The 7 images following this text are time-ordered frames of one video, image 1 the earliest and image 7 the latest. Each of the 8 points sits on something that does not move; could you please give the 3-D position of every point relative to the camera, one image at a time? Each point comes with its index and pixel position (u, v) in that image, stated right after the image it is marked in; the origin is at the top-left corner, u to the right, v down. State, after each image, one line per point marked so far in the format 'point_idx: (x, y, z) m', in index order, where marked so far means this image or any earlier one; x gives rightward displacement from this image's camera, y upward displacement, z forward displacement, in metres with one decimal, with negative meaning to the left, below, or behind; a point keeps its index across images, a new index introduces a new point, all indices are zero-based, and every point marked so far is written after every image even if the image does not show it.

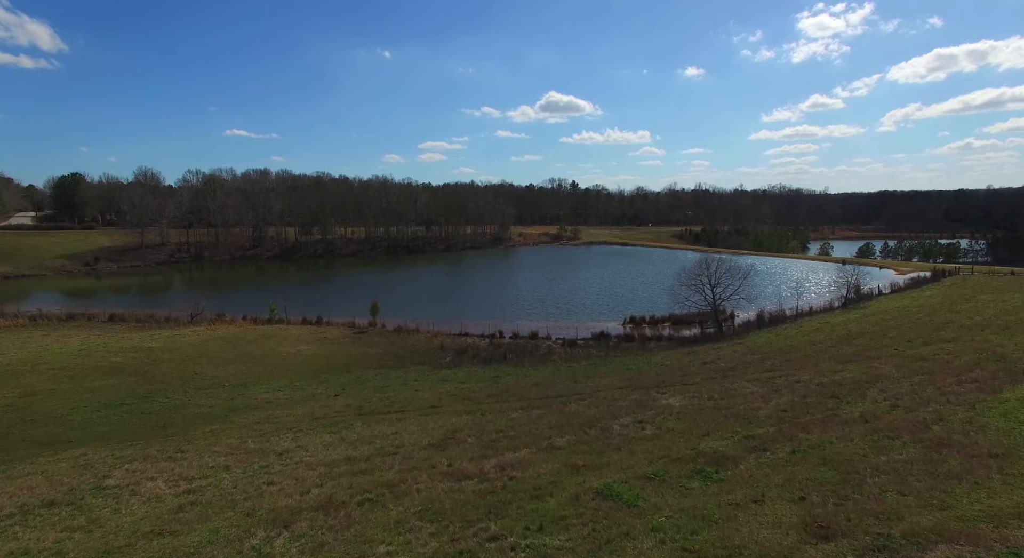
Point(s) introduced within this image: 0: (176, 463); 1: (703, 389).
0: (-6.9, -3.8, +10.7) m
1: (+5.7, -3.3, +15.6) m
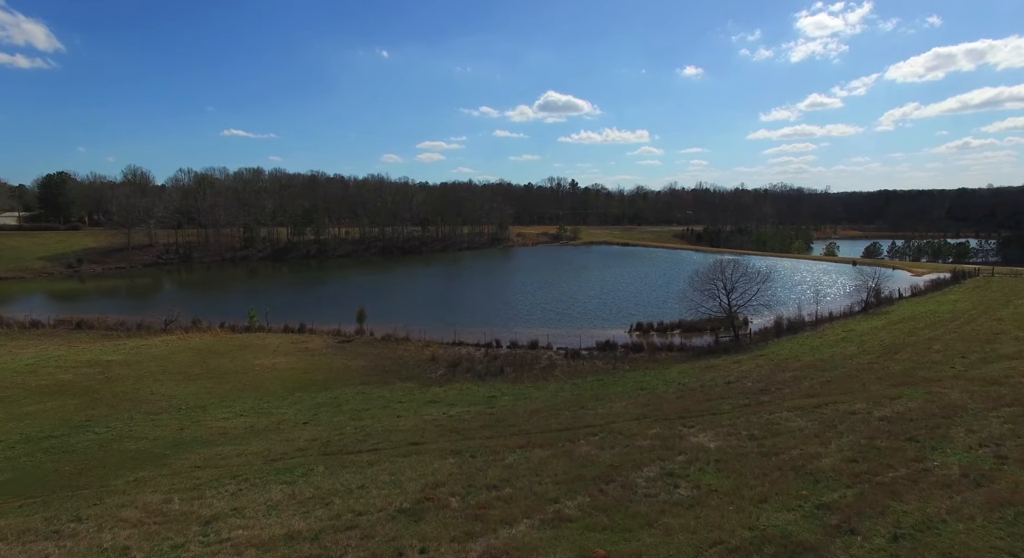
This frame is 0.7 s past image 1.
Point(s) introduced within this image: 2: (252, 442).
0: (-7.0, -4.1, +8.0) m
1: (+5.6, -3.6, +13.0) m
2: (-7.1, -4.4, +14.2) m
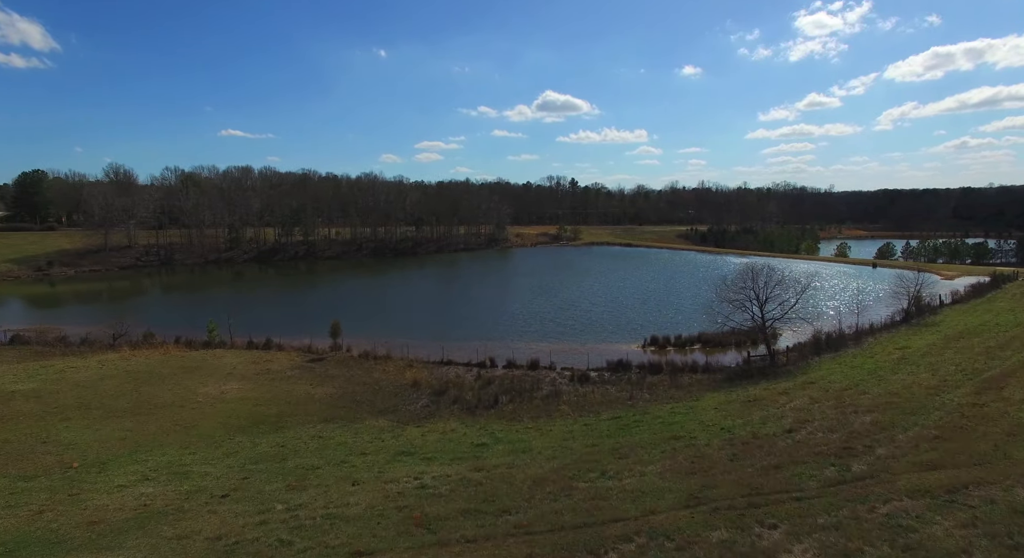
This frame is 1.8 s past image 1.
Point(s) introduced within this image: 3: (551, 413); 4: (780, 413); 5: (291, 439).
0: (-7.1, -4.5, +3.6) m
1: (+5.5, -4.1, +8.6) m
2: (-7.2, -4.9, +9.7) m
3: (+1.5, -5.0, +19.7) m
4: (+8.5, -4.2, +16.7) m
5: (-7.3, -5.2, +17.3) m
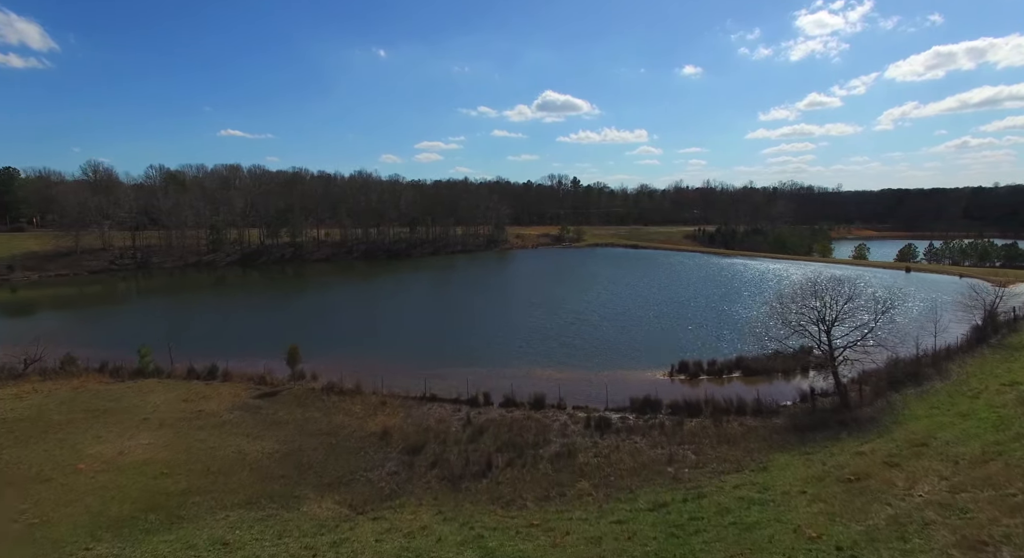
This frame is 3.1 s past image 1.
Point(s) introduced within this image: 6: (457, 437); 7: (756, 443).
0: (-7.1, -5.2, -2.1) m
1: (+5.5, -4.7, +2.9) m
2: (-7.3, -5.6, +4.1) m
3: (+1.4, -5.7, +14.0) m
4: (+8.5, -4.9, +11.1) m
5: (-7.4, -5.9, +11.6) m
6: (-2.0, -5.6, +18.5) m
7: (+8.1, -5.4, +17.3) m
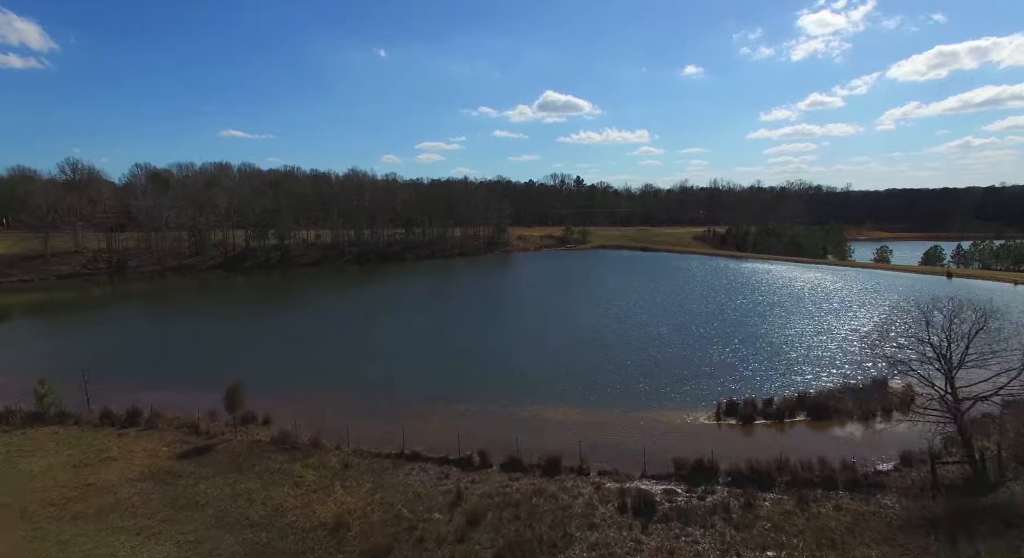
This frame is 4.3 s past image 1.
0: (-7.0, -5.9, -7.7) m
1: (+5.6, -5.4, -2.7) m
2: (-7.1, -6.2, -1.5) m
3: (+1.6, -6.4, +8.4) m
4: (+8.7, -5.6, +5.5) m
5: (-7.2, -6.6, +6.0) m
6: (-1.8, -6.3, +12.9) m
7: (+8.3, -6.1, +11.7) m
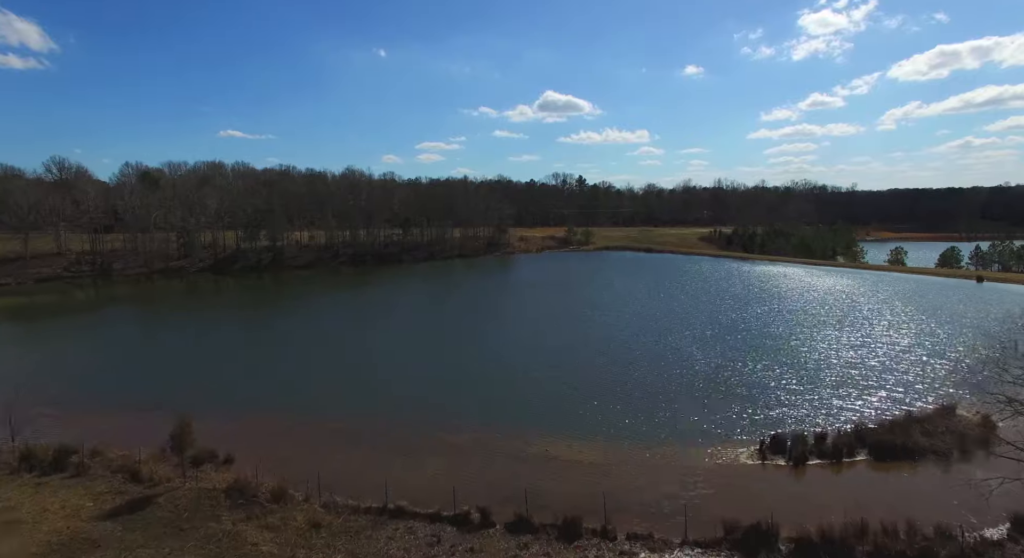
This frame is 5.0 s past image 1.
0: (-6.8, -6.3, -11.0) m
1: (+5.8, -5.8, -6.0) m
2: (-6.9, -6.7, -4.9) m
3: (+1.8, -6.8, +5.1) m
4: (+8.8, -6.0, +2.1) m
5: (-7.0, -7.0, +2.7) m
6: (-1.6, -6.7, +9.6) m
7: (+8.5, -6.5, +8.3) m
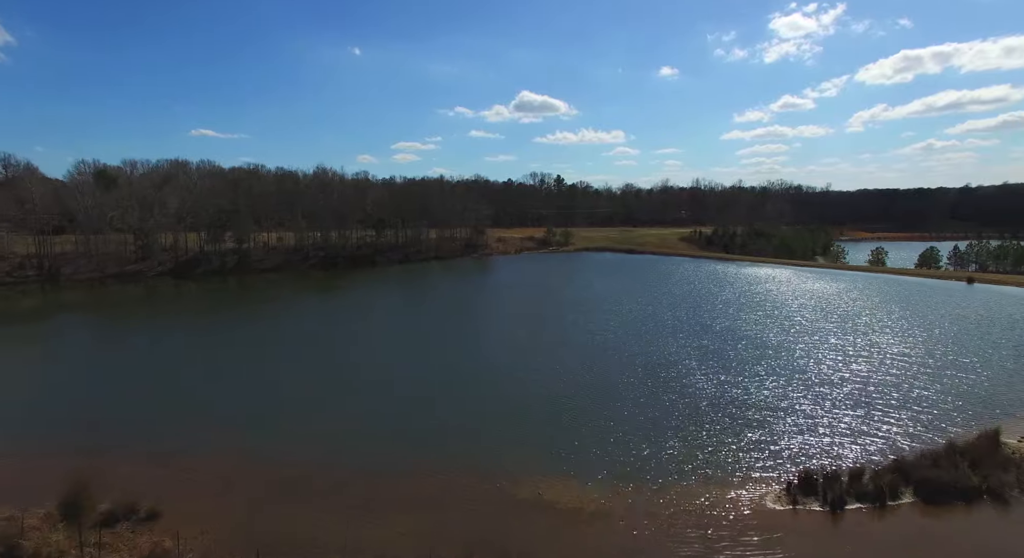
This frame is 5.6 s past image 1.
0: (-5.9, -6.7, -14.2) m
1: (+6.4, -6.2, -8.7) m
2: (-6.3, -7.1, -8.1) m
3: (+1.9, -7.2, +2.2) m
4: (+9.1, -6.3, -0.4) m
5: (-6.7, -7.4, -0.5) m
6: (-1.7, -7.1, +6.6) m
7: (+8.5, -6.8, +5.8) m
